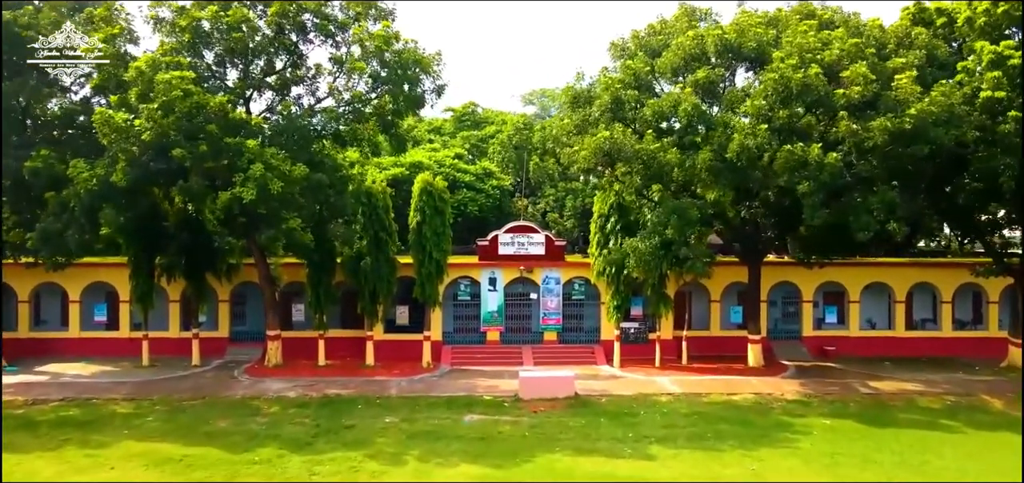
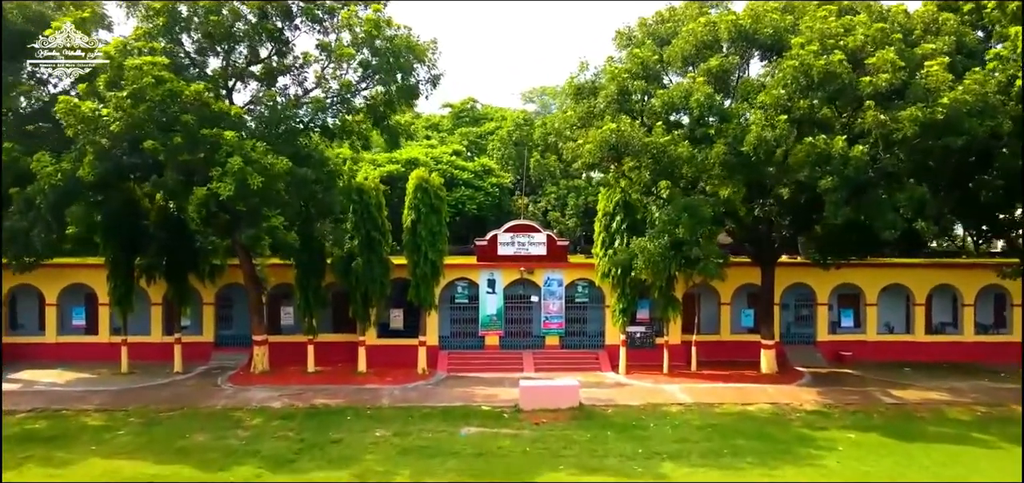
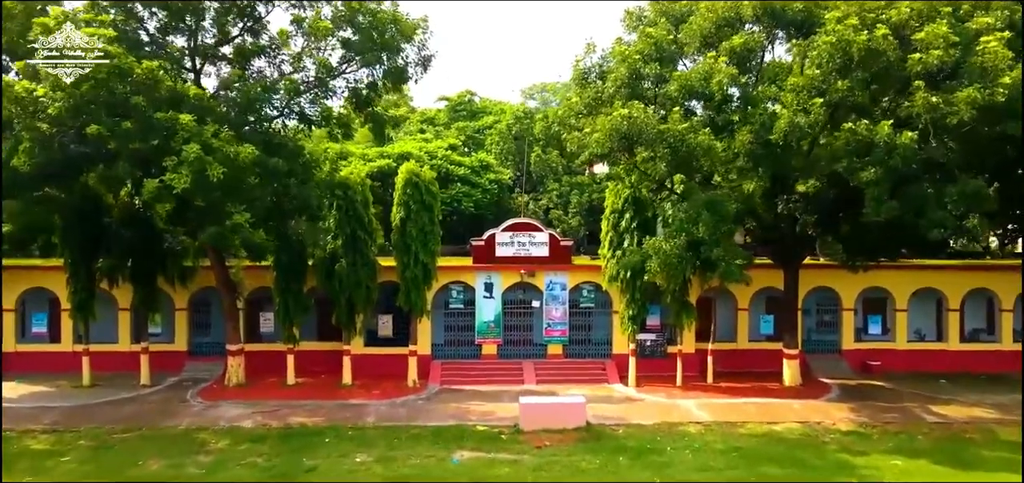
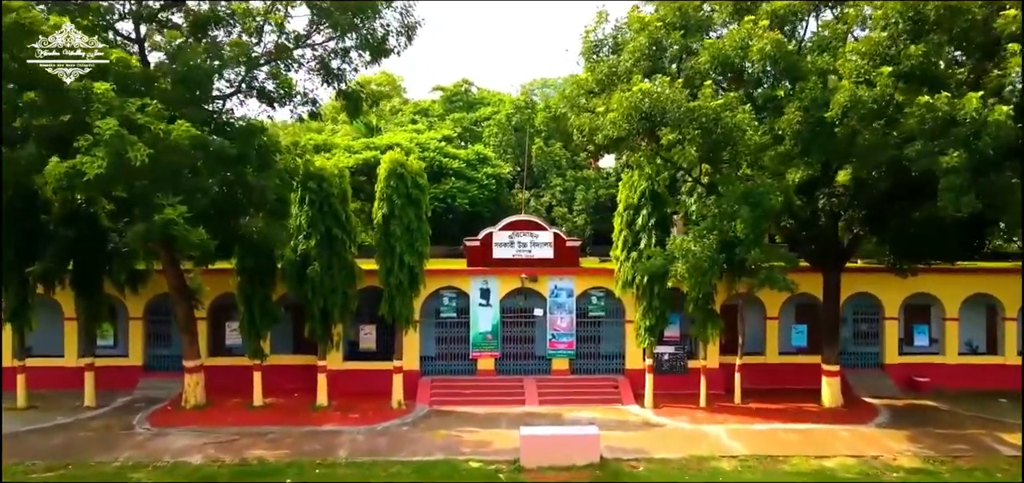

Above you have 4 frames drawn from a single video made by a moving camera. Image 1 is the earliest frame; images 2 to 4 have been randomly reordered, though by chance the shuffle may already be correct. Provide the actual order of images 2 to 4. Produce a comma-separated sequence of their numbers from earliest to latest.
2, 3, 4
